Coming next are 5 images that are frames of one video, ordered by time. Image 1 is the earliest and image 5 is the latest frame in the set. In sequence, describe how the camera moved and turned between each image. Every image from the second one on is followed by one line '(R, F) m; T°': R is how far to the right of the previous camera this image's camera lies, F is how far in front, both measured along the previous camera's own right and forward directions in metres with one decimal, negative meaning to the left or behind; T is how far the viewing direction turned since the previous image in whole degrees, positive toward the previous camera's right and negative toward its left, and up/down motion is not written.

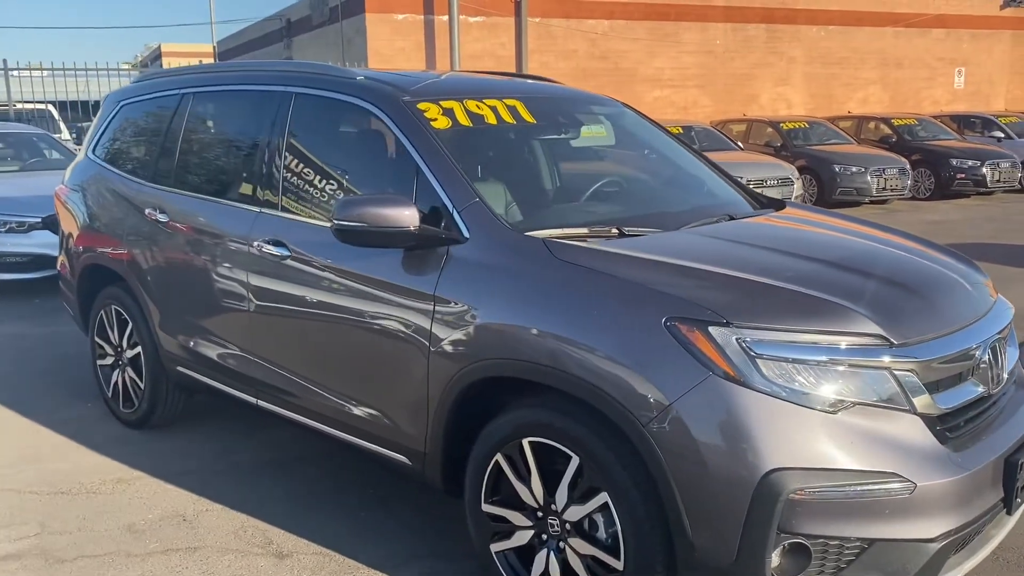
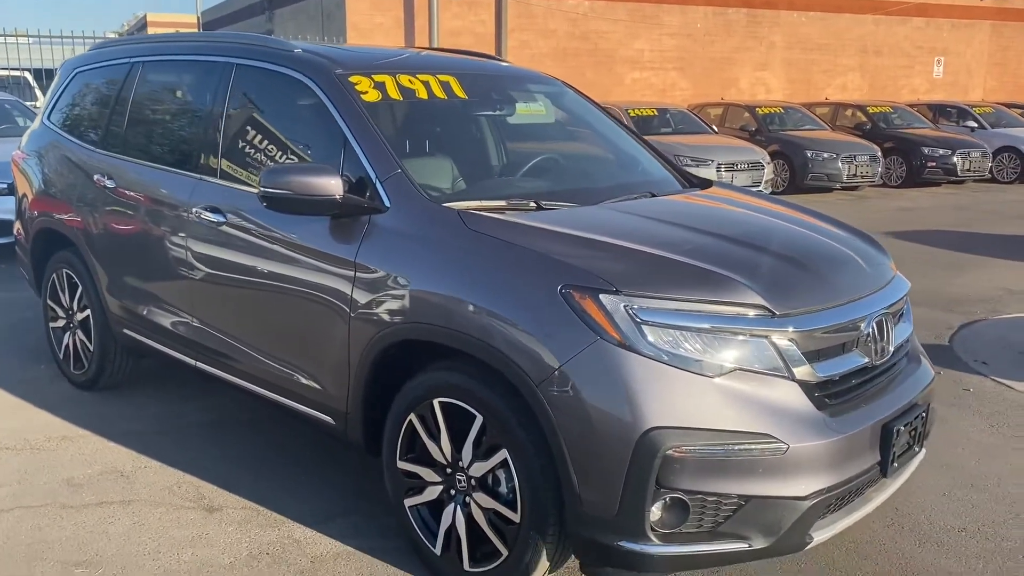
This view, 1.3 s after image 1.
(+0.3, -0.1) m; +1°
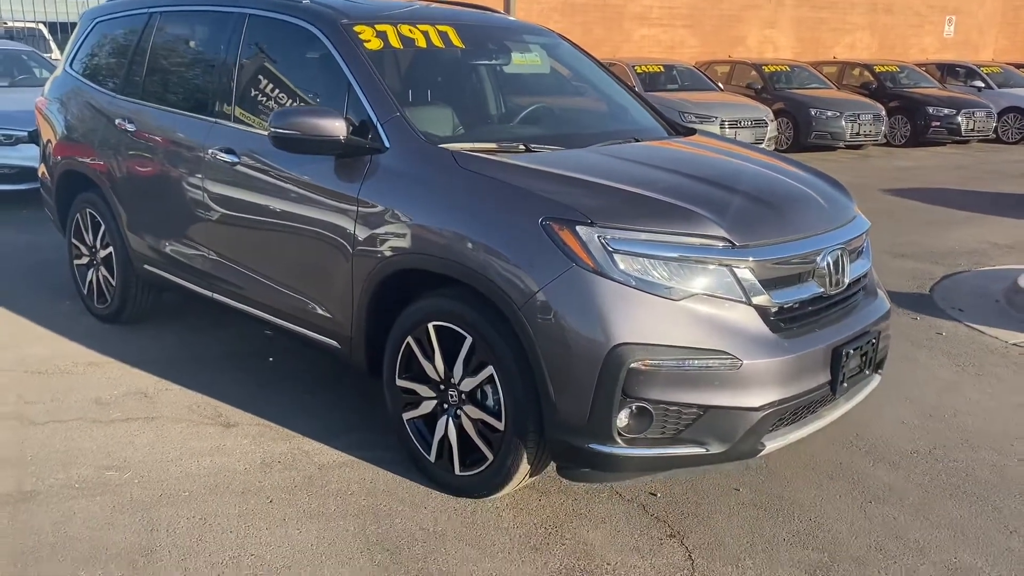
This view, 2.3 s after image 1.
(+0.1, -0.3) m; -1°
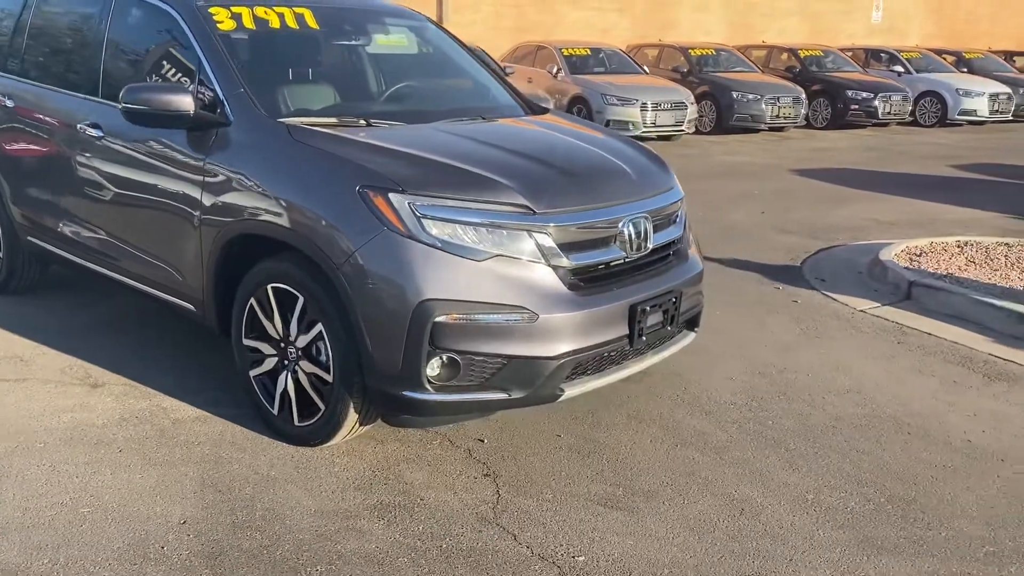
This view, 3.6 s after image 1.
(+0.5, -0.3) m; +3°
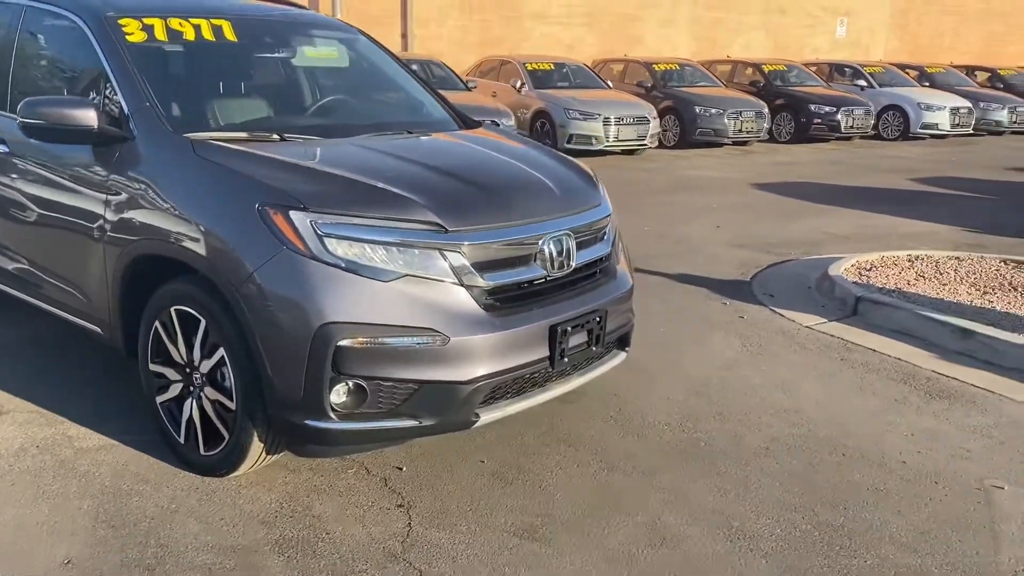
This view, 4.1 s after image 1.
(+0.3, +0.1) m; +1°
